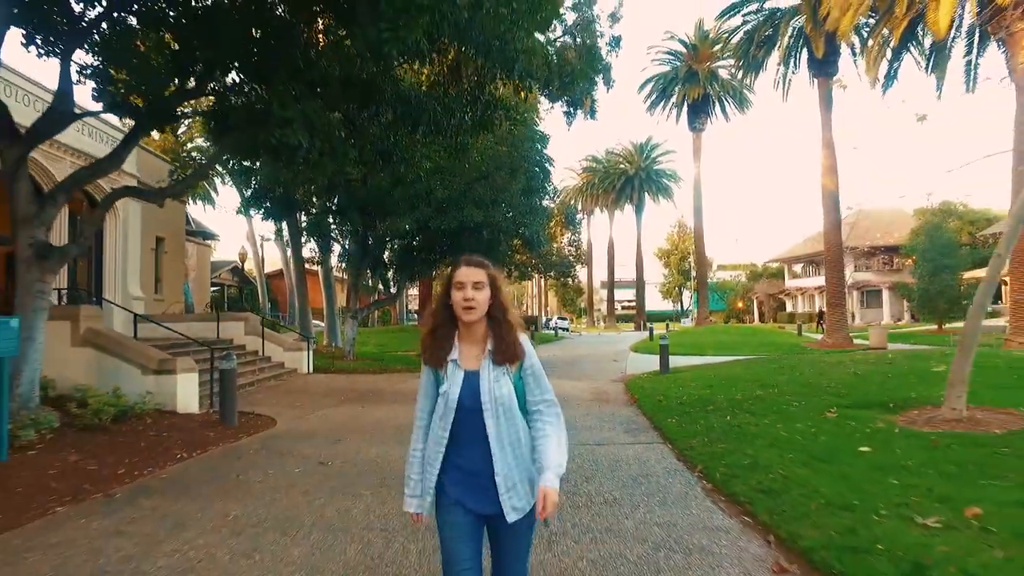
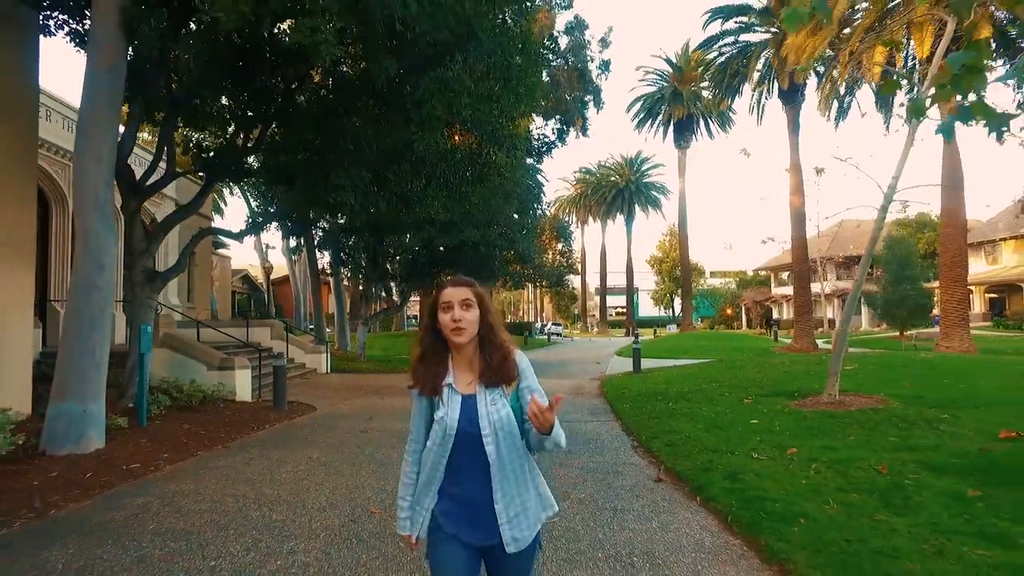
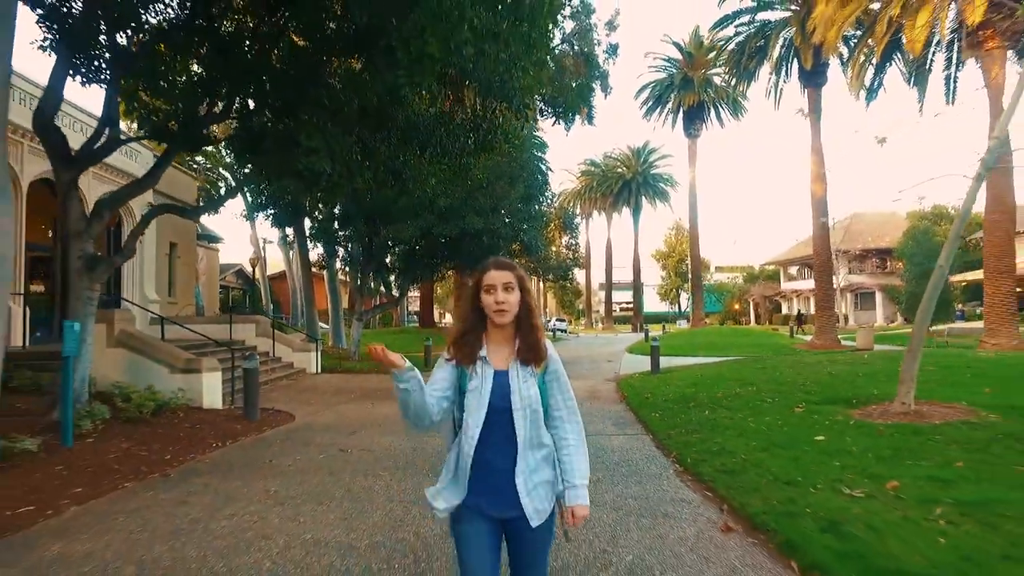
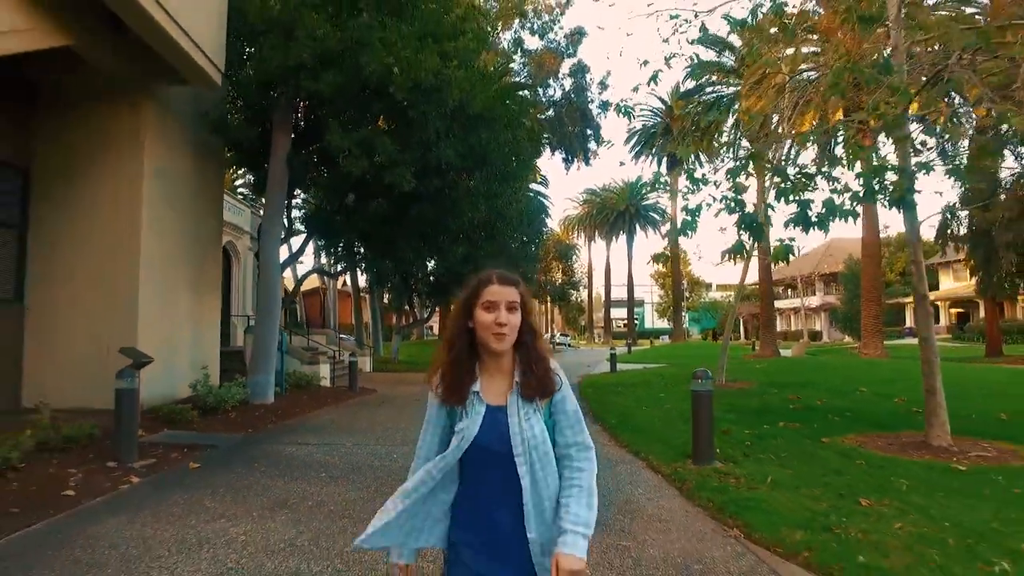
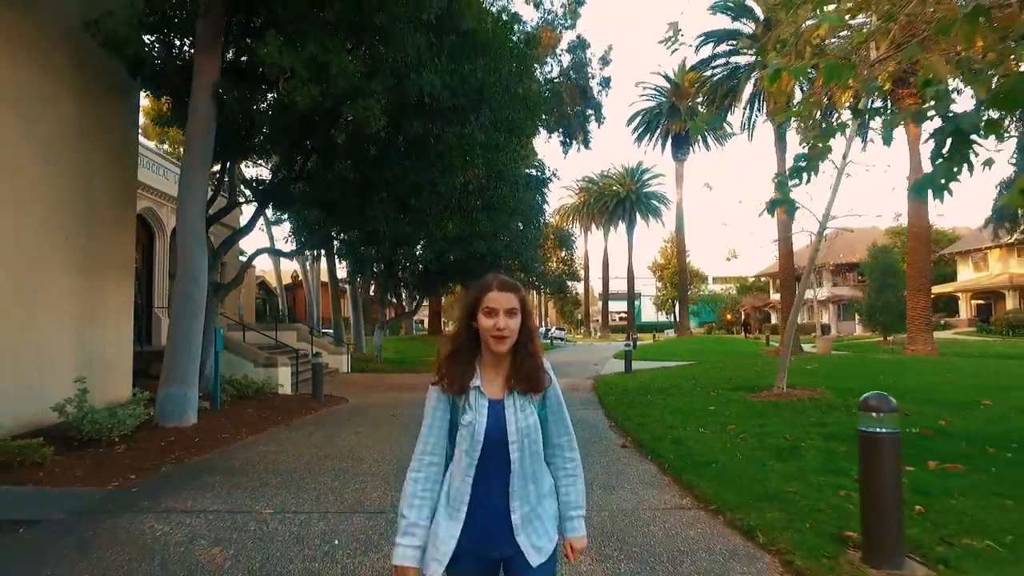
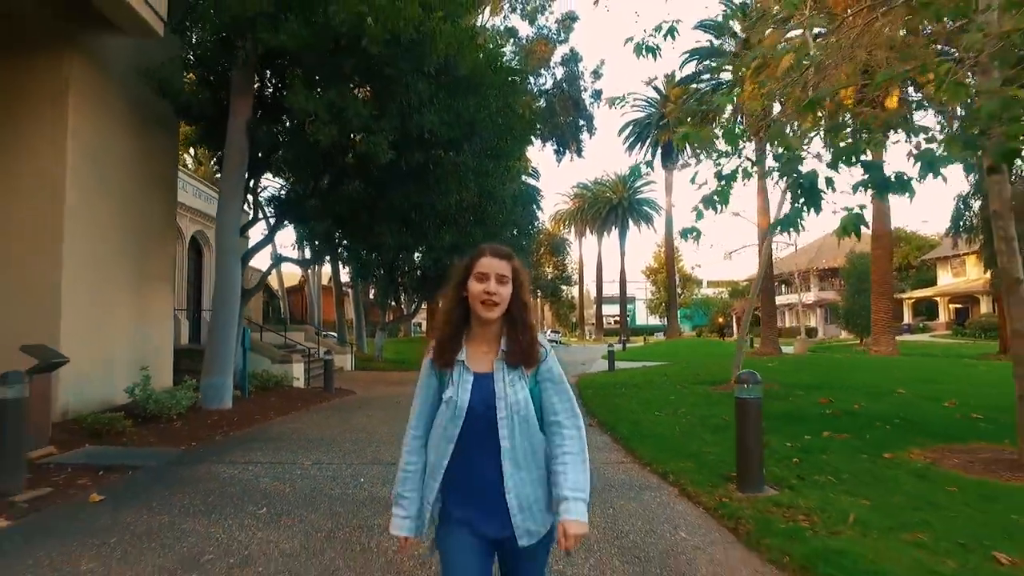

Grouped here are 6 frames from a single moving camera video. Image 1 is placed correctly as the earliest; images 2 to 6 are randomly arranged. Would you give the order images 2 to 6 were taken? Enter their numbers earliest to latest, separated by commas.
3, 2, 5, 6, 4
